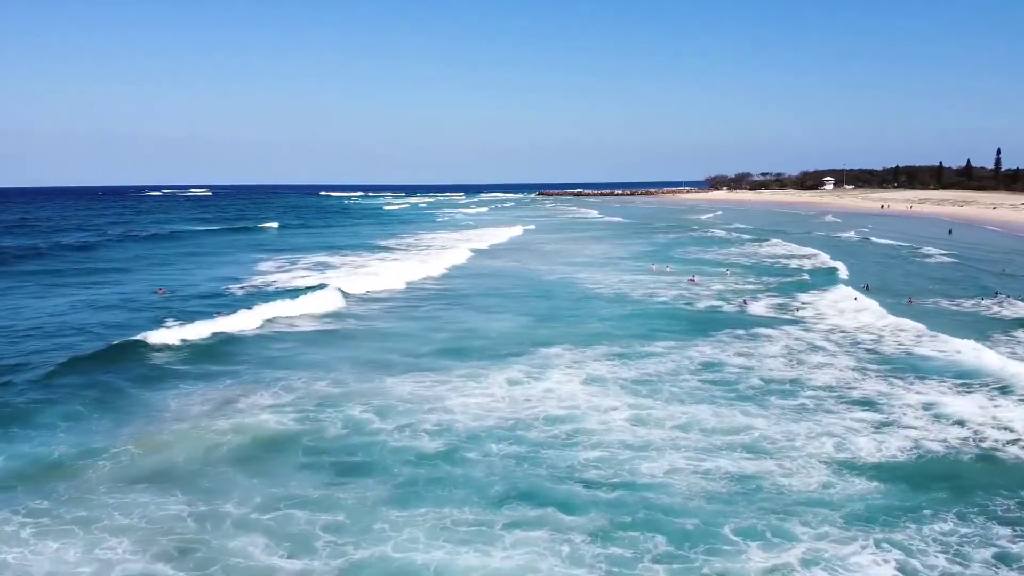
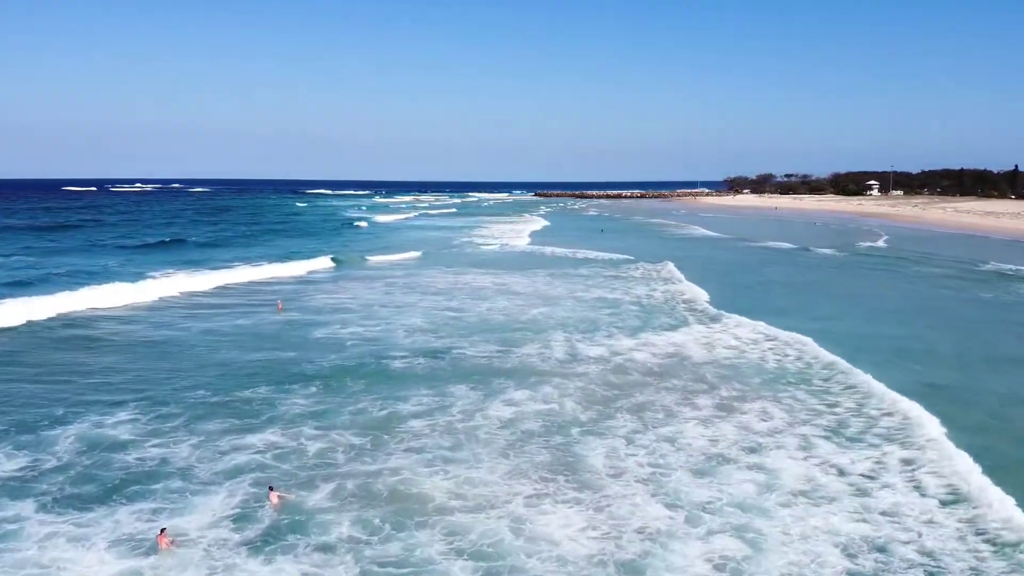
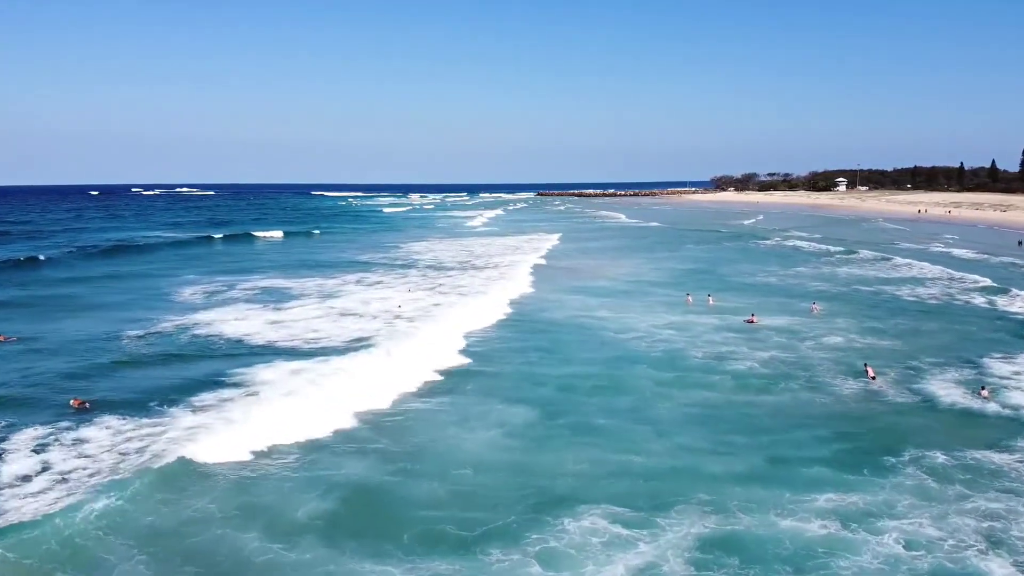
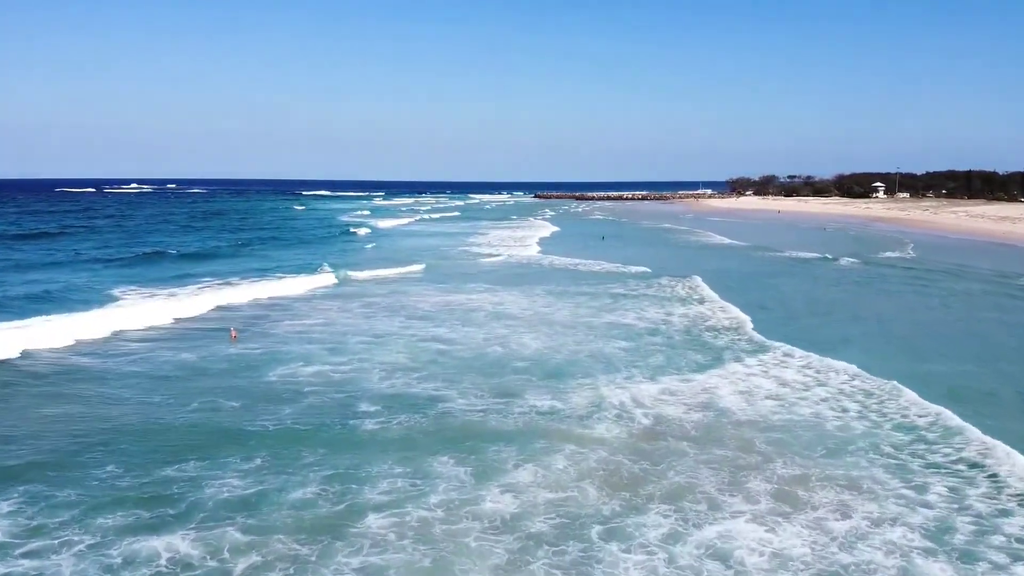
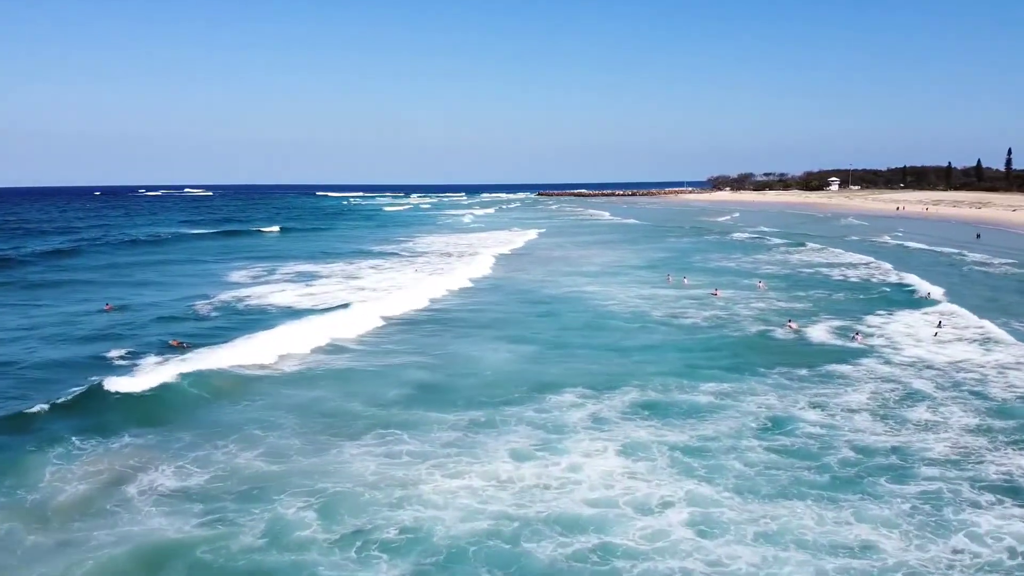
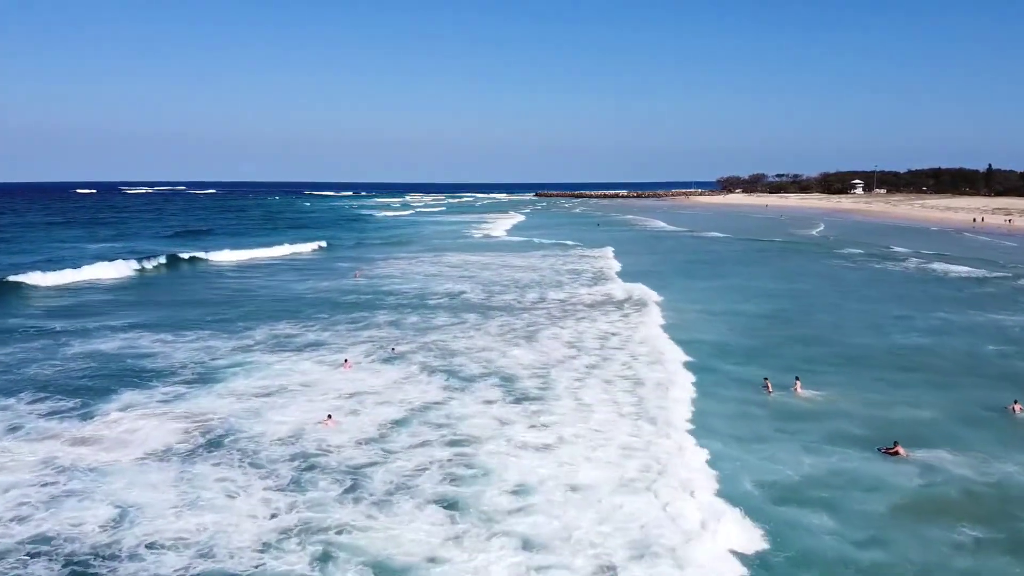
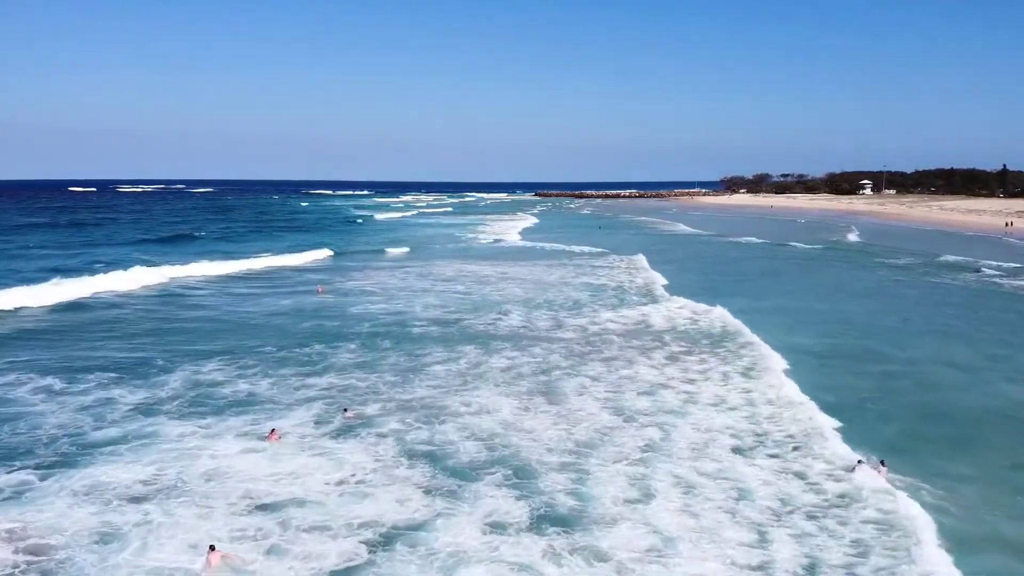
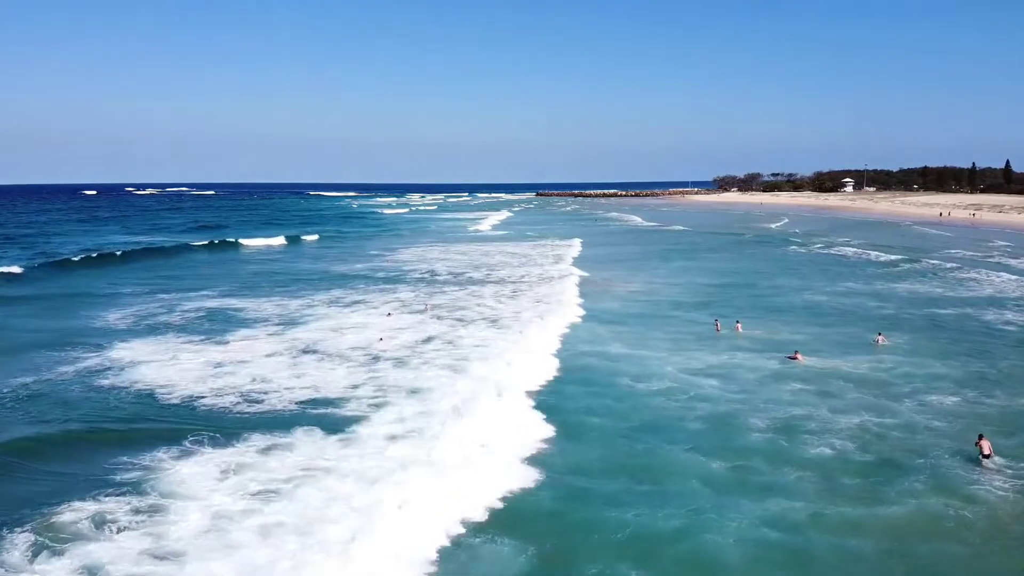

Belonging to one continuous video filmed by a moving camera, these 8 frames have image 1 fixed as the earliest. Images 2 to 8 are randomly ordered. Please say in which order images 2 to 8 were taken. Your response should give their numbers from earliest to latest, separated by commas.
5, 3, 8, 6, 7, 2, 4
